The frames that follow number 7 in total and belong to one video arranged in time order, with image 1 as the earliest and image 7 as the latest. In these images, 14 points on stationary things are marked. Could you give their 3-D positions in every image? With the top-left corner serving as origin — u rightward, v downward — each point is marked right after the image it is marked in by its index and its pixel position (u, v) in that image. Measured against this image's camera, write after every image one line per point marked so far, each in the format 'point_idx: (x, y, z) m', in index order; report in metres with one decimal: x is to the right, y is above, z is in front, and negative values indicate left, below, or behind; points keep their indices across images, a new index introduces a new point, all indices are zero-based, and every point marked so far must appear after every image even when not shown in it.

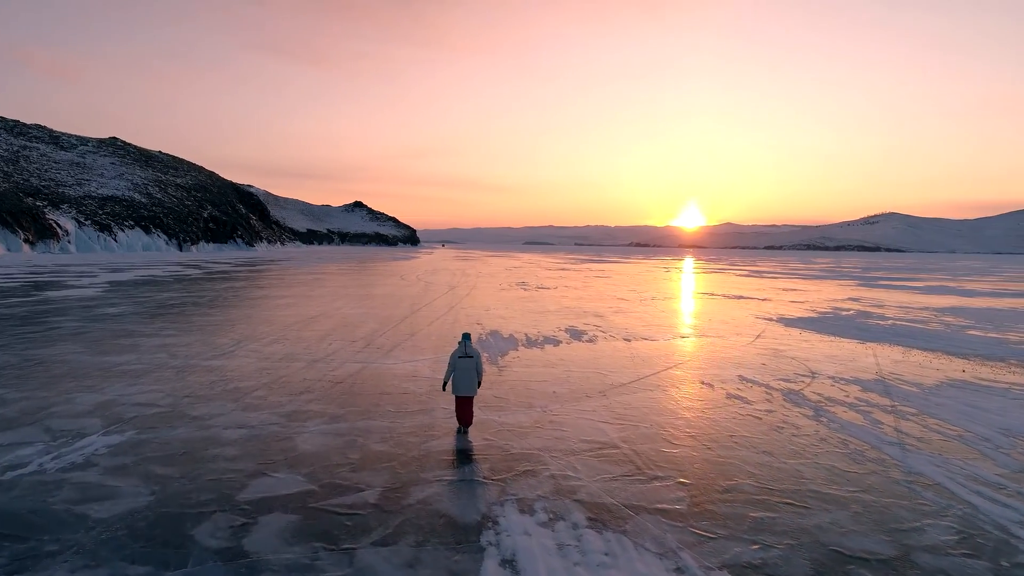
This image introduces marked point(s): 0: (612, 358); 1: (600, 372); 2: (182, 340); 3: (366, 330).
0: (+1.7, -1.1, +11.6) m
1: (+1.3, -1.2, +10.1) m
2: (-5.7, -0.9, +12.1) m
3: (-2.9, -0.9, +14.1) m
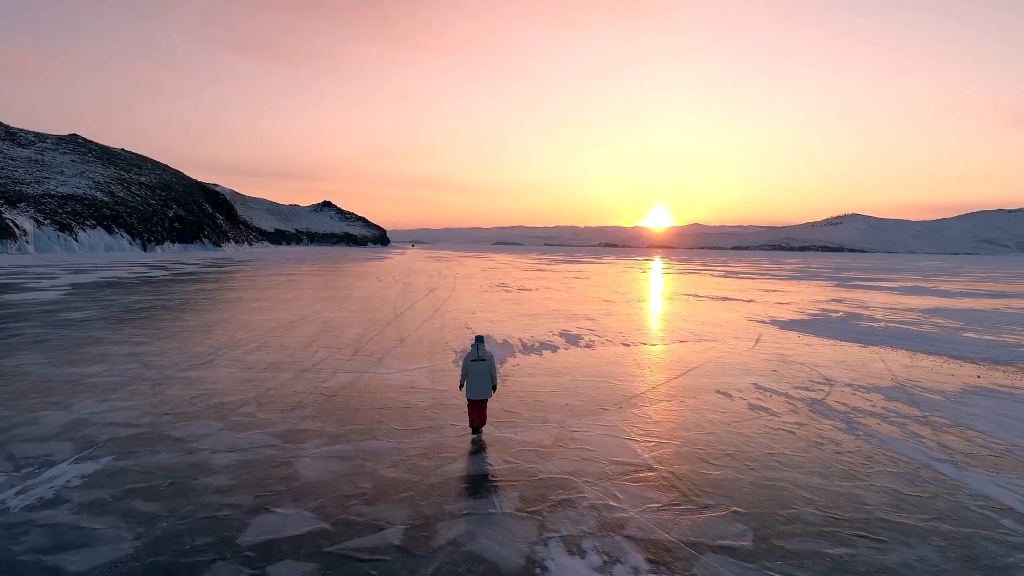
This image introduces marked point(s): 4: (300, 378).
0: (+1.6, -1.2, +11.1) m
1: (+1.3, -1.3, +9.6) m
2: (-5.7, -1.0, +11.3) m
3: (-3.0, -0.9, +13.4) m
4: (-2.8, -1.2, +9.2) m
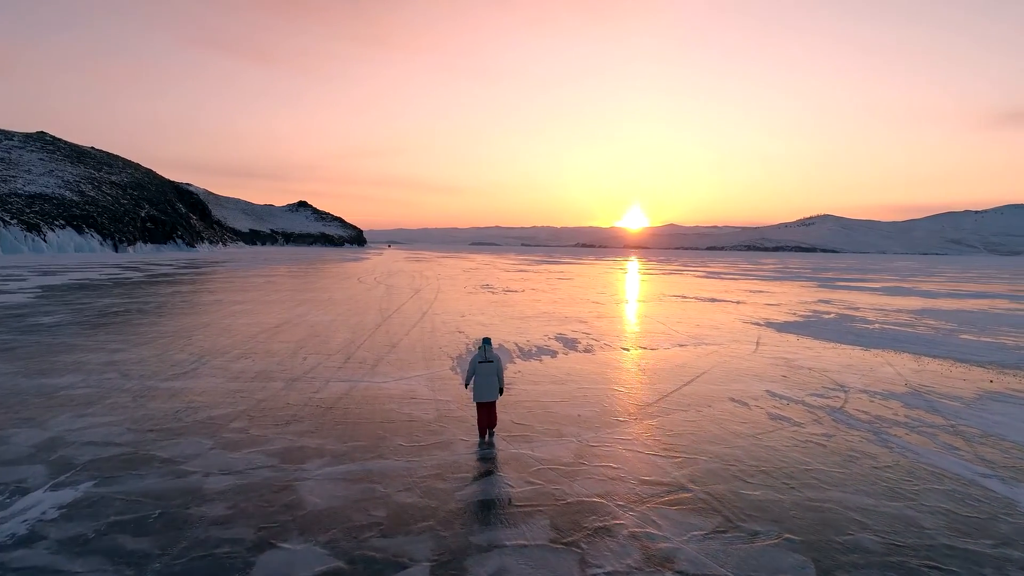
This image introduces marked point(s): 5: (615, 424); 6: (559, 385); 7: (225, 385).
0: (+1.6, -1.2, +10.7) m
1: (+1.4, -1.3, +9.1) m
2: (-5.7, -1.0, +10.6) m
3: (-3.1, -1.0, +12.9) m
4: (-2.7, -1.2, +8.7) m
5: (+1.1, -1.4, +7.3) m
6: (+0.6, -1.3, +9.4) m
7: (-3.5, -1.2, +8.7) m
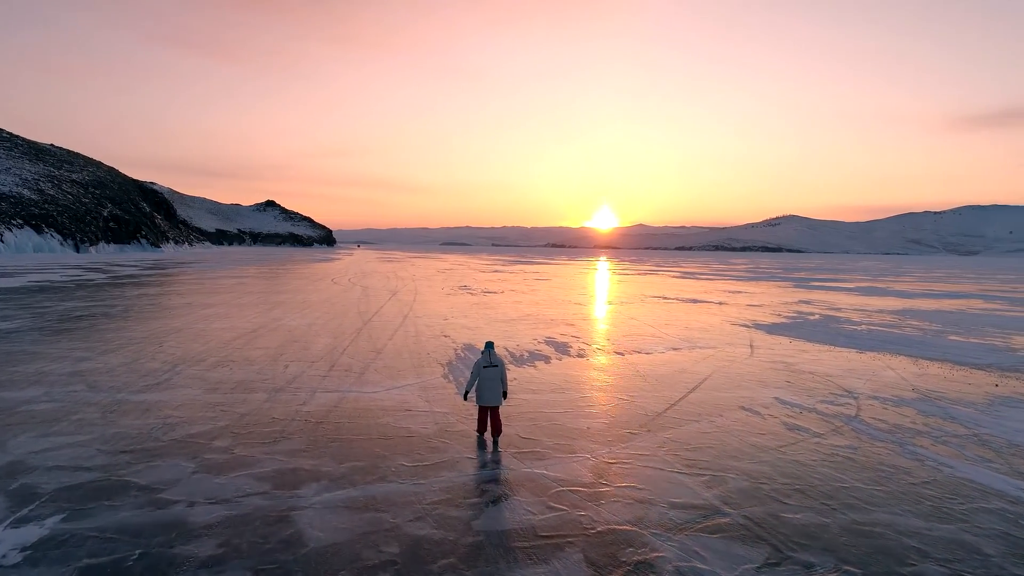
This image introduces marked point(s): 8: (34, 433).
0: (+1.6, -1.3, +10.2) m
1: (+1.4, -1.4, +8.7) m
2: (-5.8, -1.1, +9.9) m
3: (-3.3, -1.0, +12.2) m
4: (-2.7, -1.3, +8.1) m
5: (+1.1, -1.4, +6.9) m
6: (+0.6, -1.3, +9.0) m
7: (-3.5, -1.2, +8.1) m
8: (-4.4, -1.3, +6.5) m
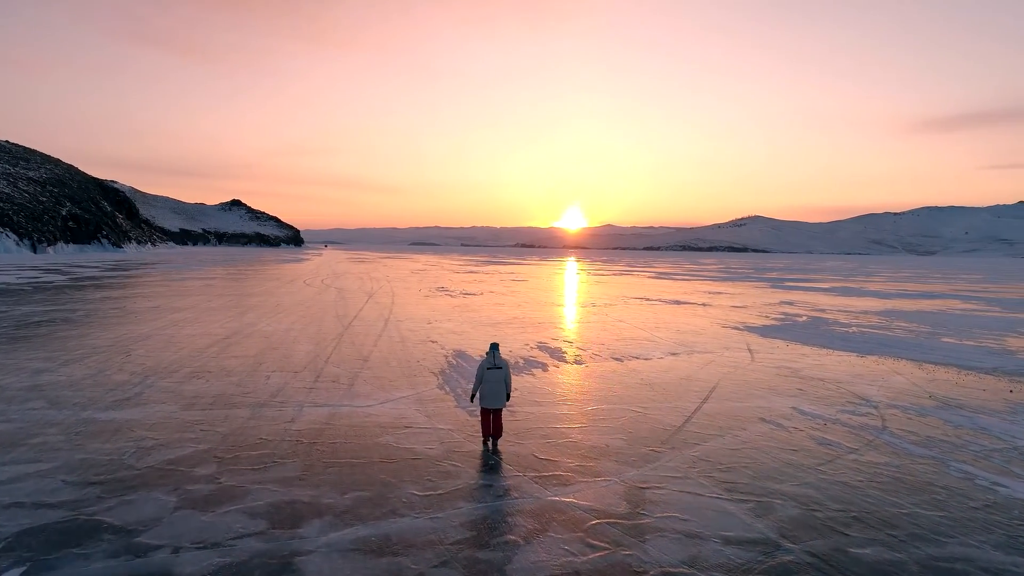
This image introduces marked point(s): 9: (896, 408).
0: (+1.5, -1.3, +9.7) m
1: (+1.4, -1.4, +8.2) m
2: (-5.8, -1.2, +9.1) m
3: (-3.4, -1.1, +11.5) m
4: (-2.6, -1.3, +7.4) m
5: (+1.3, -1.5, +6.3) m
6: (+0.6, -1.4, +8.4) m
7: (-3.5, -1.3, +7.4) m
8: (-4.2, -1.4, +5.7) m
9: (+4.6, -1.4, +8.4) m
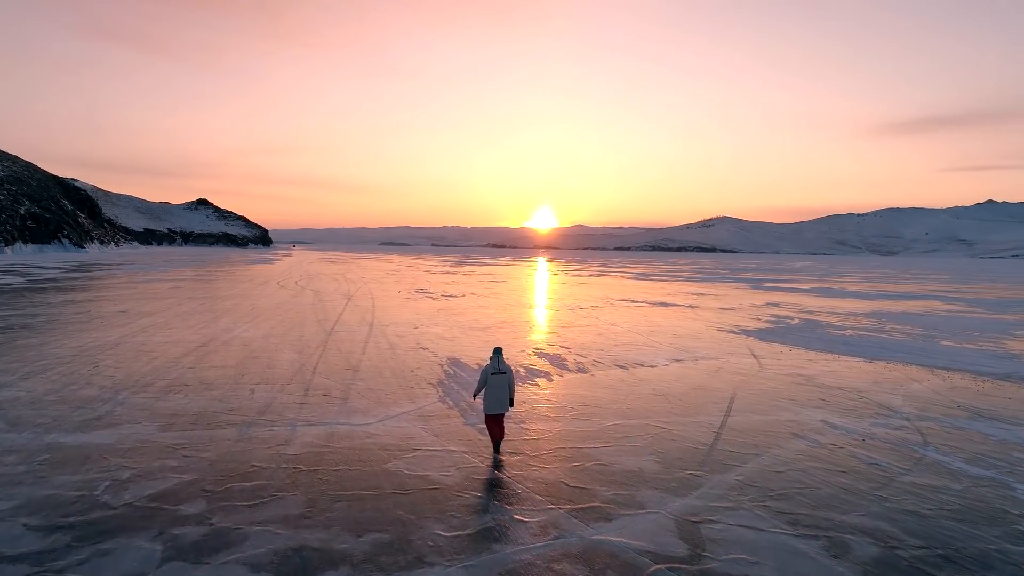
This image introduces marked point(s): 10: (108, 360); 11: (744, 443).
0: (+1.6, -1.4, +9.1) m
1: (+1.5, -1.5, +7.6) m
2: (-5.7, -1.2, +8.2) m
3: (-3.4, -1.2, +10.7) m
4: (-2.5, -1.4, +6.6) m
5: (+1.5, -1.6, +5.7) m
6: (+0.8, -1.5, +7.8) m
7: (-3.3, -1.4, +6.6) m
8: (-4.0, -1.5, +4.9) m
9: (+4.7, -1.5, +8.0) m
10: (-6.1, -1.1, +10.8) m
11: (+2.3, -1.5, +6.9) m
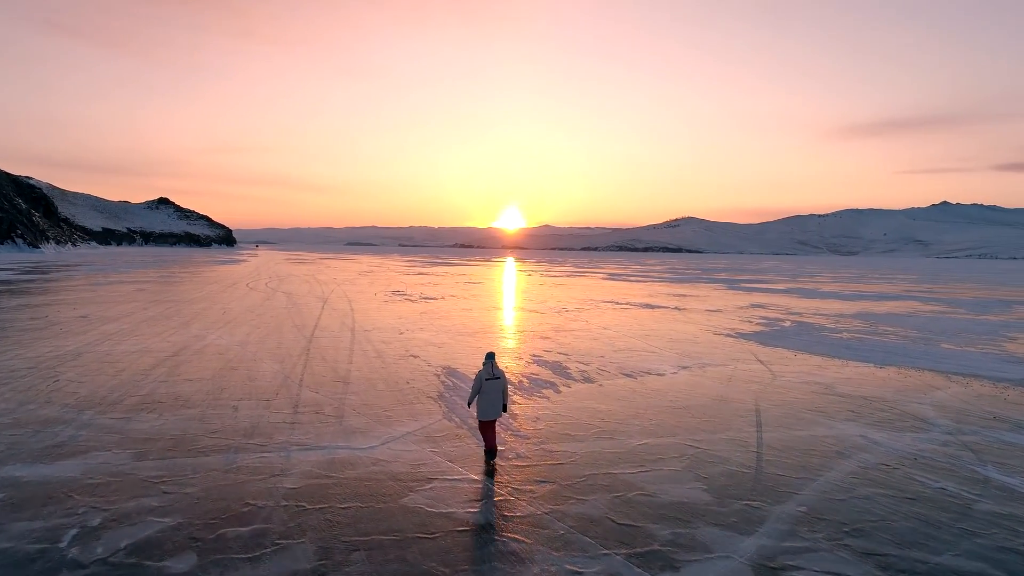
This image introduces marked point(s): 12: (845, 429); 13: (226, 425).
0: (+1.7, -1.5, +8.5) m
1: (+1.7, -1.5, +7.0) m
2: (-5.5, -1.3, +7.2) m
3: (-3.3, -1.2, +9.8) m
4: (-2.2, -1.5, +5.8) m
5: (+1.7, -1.6, +5.1) m
6: (+0.9, -1.5, +7.1) m
7: (-3.1, -1.5, +5.7) m
8: (-3.7, -1.5, +4.0) m
9: (+4.9, -1.5, +7.5) m
10: (-6.1, -1.2, +9.8) m
11: (+2.5, -1.6, +6.3) m
12: (+3.6, -1.5, +7.7) m
13: (-2.9, -1.4, +7.2) m
